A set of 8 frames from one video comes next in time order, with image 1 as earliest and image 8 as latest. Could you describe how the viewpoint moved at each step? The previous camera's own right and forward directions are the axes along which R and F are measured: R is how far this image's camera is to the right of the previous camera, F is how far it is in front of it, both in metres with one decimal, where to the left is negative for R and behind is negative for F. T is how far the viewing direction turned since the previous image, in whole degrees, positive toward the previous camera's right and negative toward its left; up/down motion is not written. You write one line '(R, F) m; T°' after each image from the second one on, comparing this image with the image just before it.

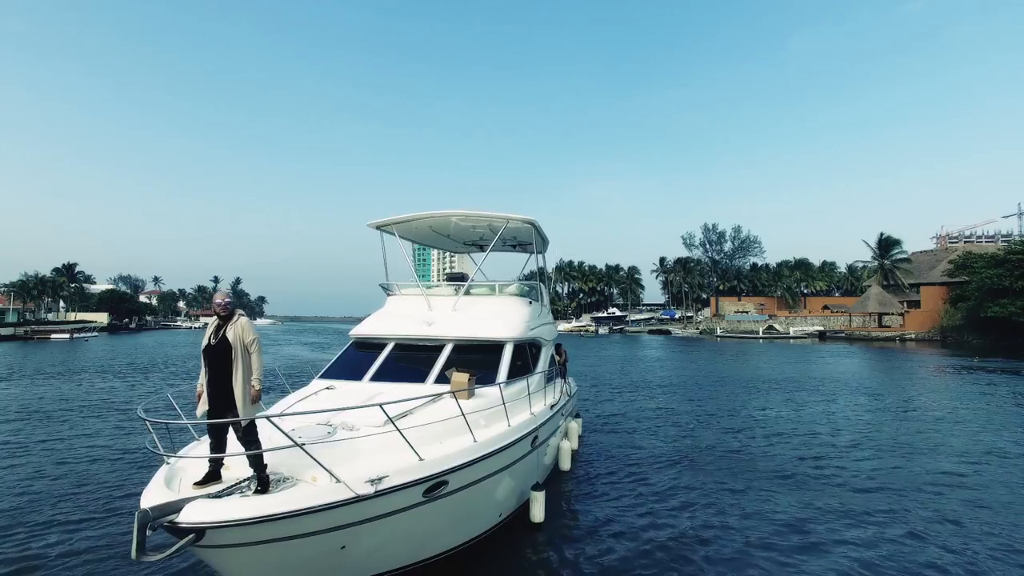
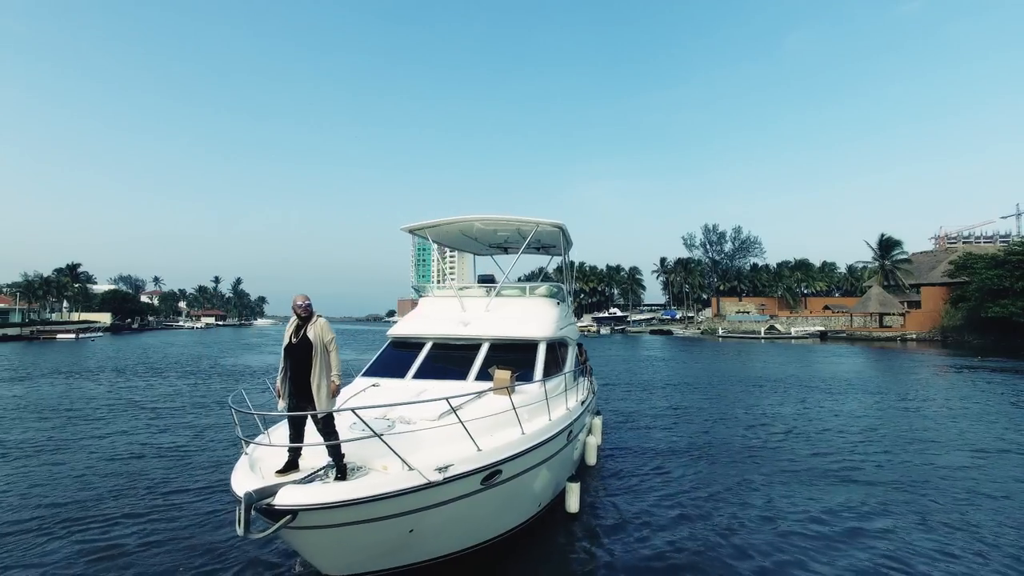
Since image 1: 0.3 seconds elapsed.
(-0.6, -0.5) m; 0°
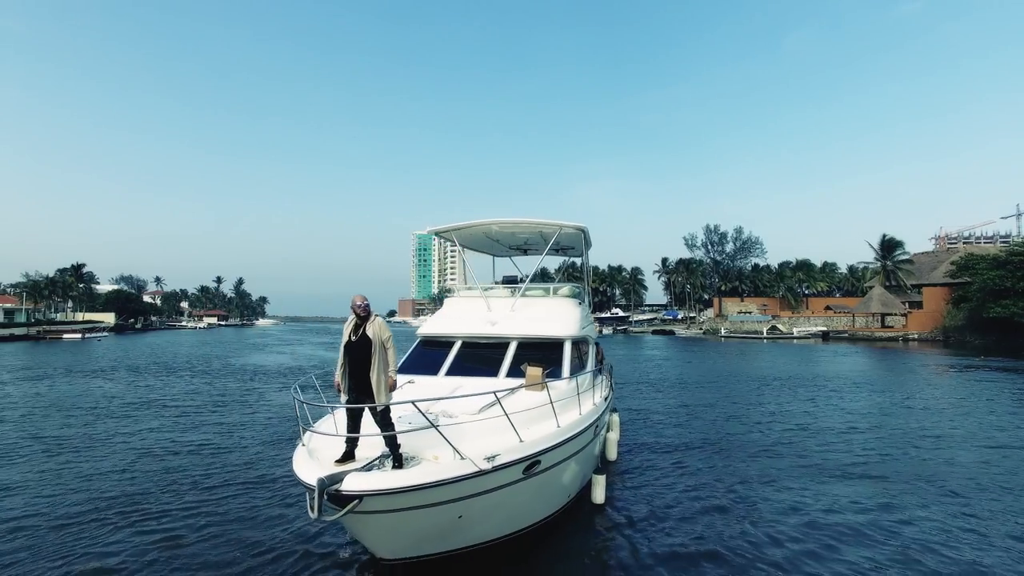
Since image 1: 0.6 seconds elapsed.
(-0.5, -0.4) m; 0°
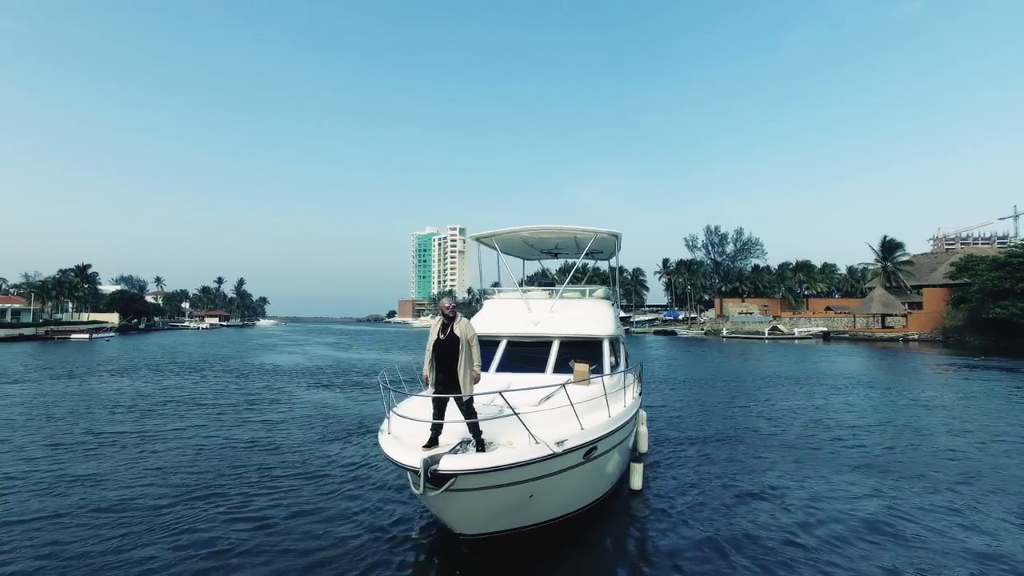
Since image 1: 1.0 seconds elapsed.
(-0.9, -0.8) m; 0°
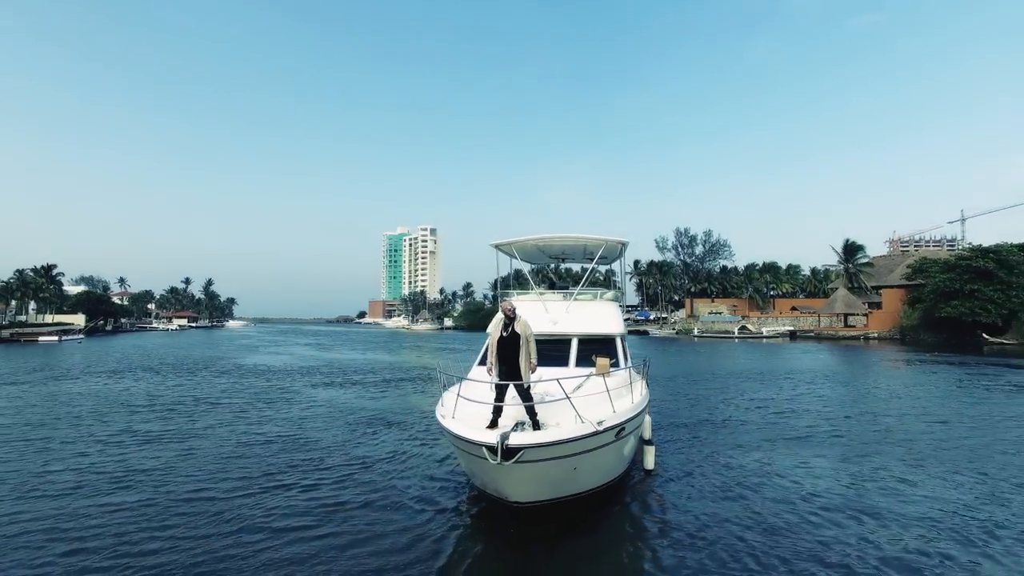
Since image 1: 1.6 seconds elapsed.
(-1.2, -1.3) m; +3°
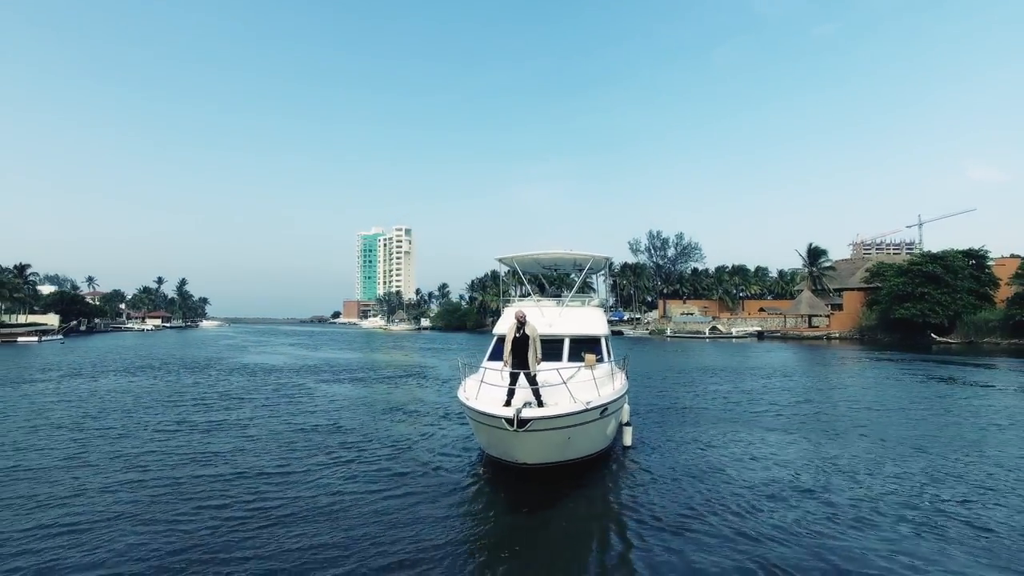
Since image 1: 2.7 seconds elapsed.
(-0.7, -2.6) m; +2°
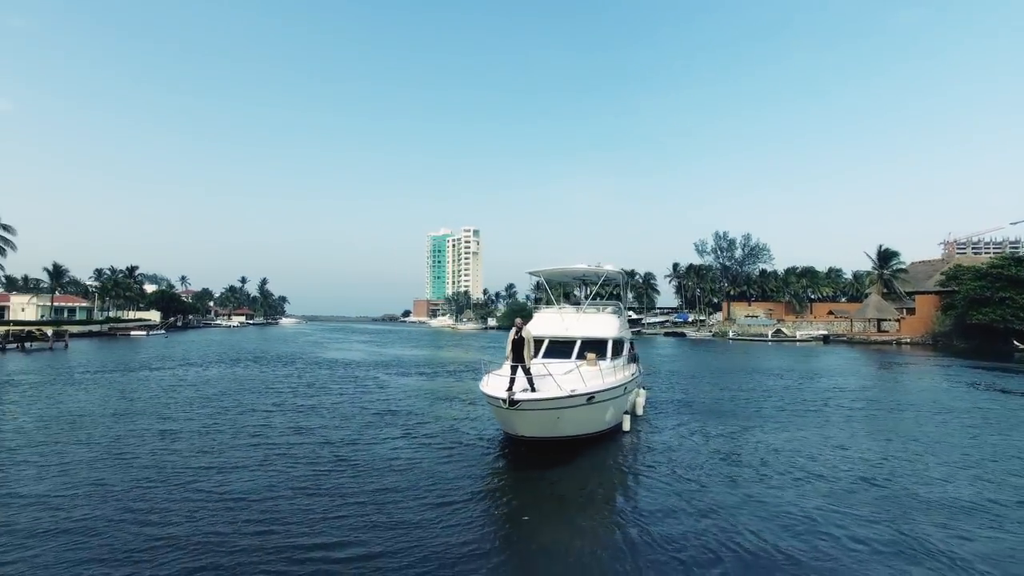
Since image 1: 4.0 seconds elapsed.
(+0.9, -2.7) m; -6°
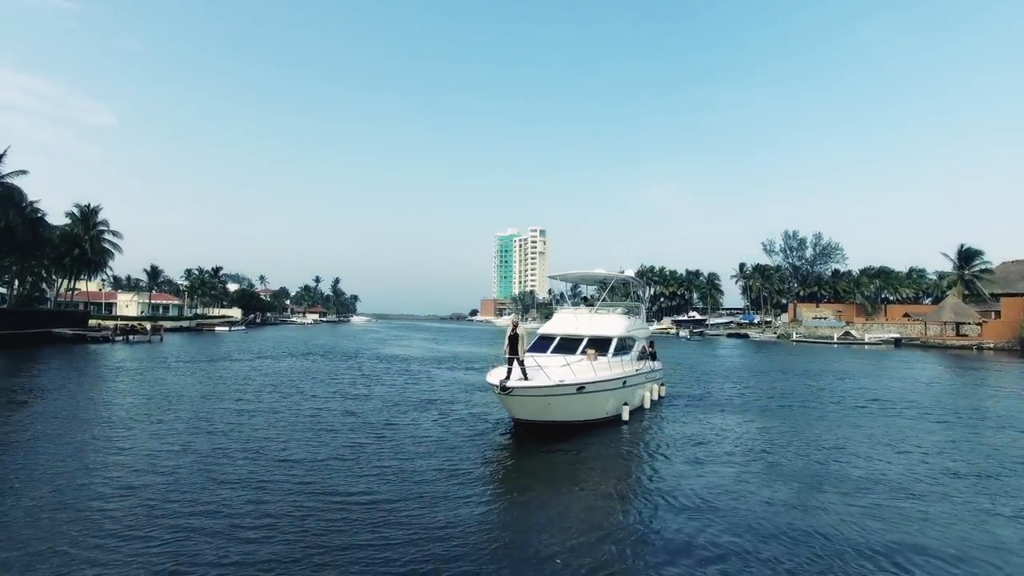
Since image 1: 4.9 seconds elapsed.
(+1.3, -1.7) m; -6°
